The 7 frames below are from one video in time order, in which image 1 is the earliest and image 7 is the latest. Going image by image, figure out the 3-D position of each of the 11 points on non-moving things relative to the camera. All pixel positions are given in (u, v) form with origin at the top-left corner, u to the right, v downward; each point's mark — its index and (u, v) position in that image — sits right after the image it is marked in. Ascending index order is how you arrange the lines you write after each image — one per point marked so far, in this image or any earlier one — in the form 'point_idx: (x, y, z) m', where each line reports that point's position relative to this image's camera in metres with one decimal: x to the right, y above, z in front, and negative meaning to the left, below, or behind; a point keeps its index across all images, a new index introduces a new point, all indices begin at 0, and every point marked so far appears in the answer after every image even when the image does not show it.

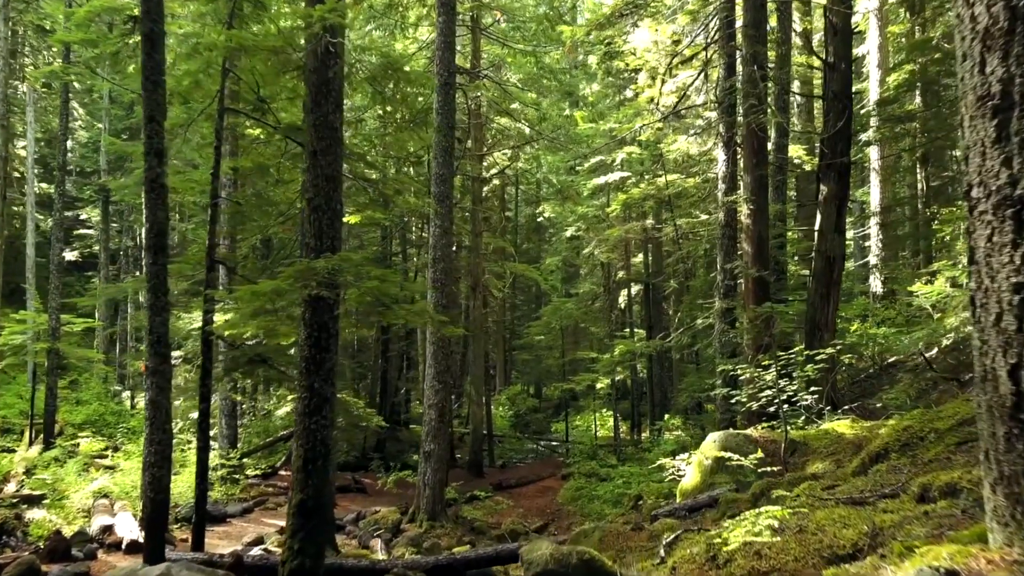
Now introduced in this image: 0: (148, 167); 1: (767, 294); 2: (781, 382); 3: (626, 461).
0: (-3.3, +1.1, +7.2) m
1: (+3.6, -0.1, +10.9) m
2: (+2.7, -0.9, +7.8) m
3: (+2.5, -3.8, +17.3) m
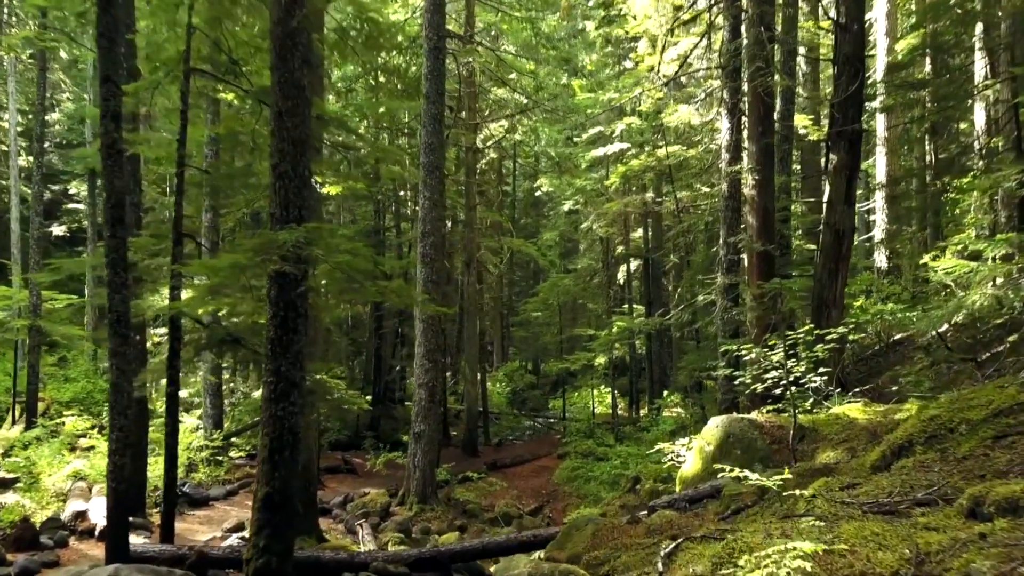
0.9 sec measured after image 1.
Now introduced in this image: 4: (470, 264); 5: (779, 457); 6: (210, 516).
0: (-3.4, +1.3, +6.6) m
1: (+3.4, +0.2, +10.4) m
2: (+2.6, -0.7, +7.3) m
3: (+2.4, -3.3, +16.9) m
4: (-1.0, +0.5, +18.6) m
5: (+2.2, -1.4, +6.6) m
6: (-4.2, -3.2, +10.9) m
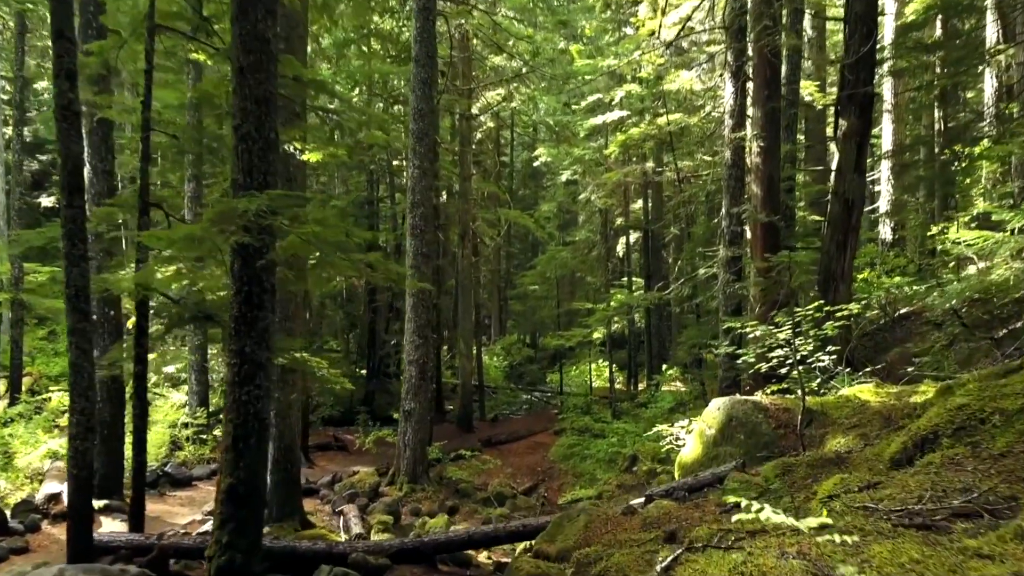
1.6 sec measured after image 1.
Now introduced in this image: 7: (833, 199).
0: (-3.5, +1.5, +6.1) m
1: (+3.4, +0.6, +9.9) m
2: (+2.5, -0.5, +6.9) m
3: (+2.3, -2.7, +16.6) m
4: (-1.1, +1.2, +18.1) m
5: (+2.1, -1.2, +6.2) m
6: (-4.3, -2.8, +10.5) m
7: (+3.9, +1.1, +9.5) m
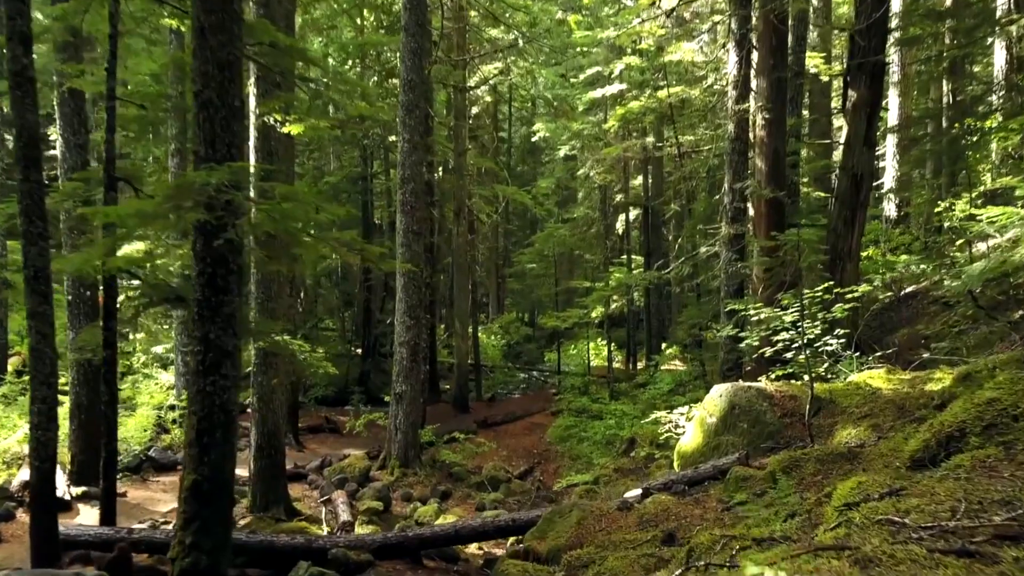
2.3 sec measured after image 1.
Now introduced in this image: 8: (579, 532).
0: (-3.6, +1.7, +5.7) m
1: (+3.3, +0.8, +9.5) m
2: (+2.4, -0.3, +6.5) m
3: (+2.2, -2.2, +16.2) m
4: (-1.2, +1.7, +17.6) m
5: (+2.1, -1.1, +5.8) m
6: (-4.4, -2.5, +10.2) m
7: (+3.8, +1.3, +9.1) m
8: (+0.4, -1.6, +5.0) m
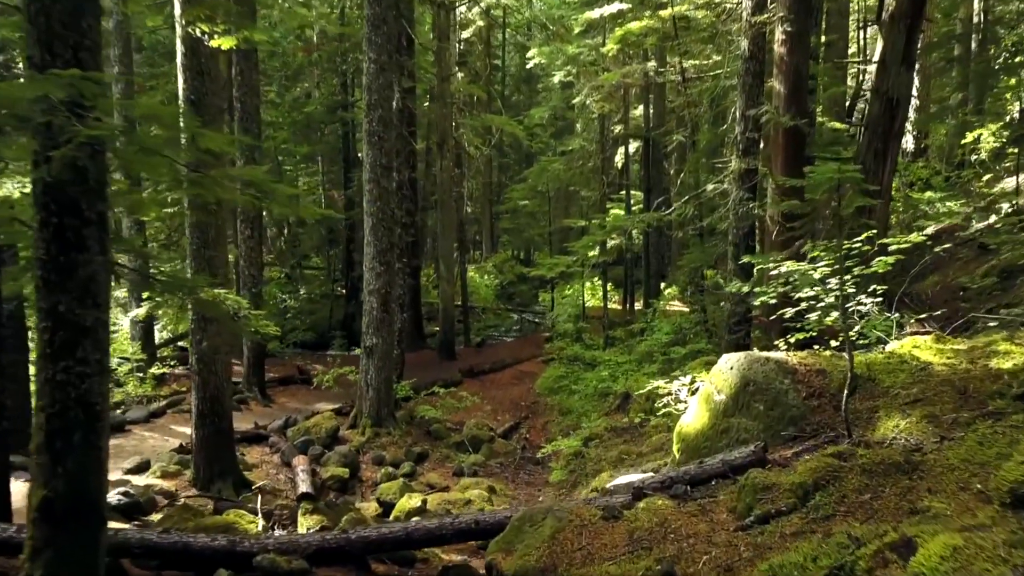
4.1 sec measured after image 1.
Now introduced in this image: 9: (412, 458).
0: (-3.8, +1.9, +4.3) m
1: (+3.0, +1.4, +8.2) m
2: (+2.2, 0.0, +5.3) m
3: (+2.0, -1.1, +15.2) m
4: (-1.4, +2.9, +16.3) m
5: (+1.8, -0.8, +4.7) m
6: (-4.6, -1.9, +9.2) m
7: (+3.6, +1.9, +7.8) m
8: (+0.2, -1.3, +4.0) m
9: (-1.2, -2.1, +9.7) m
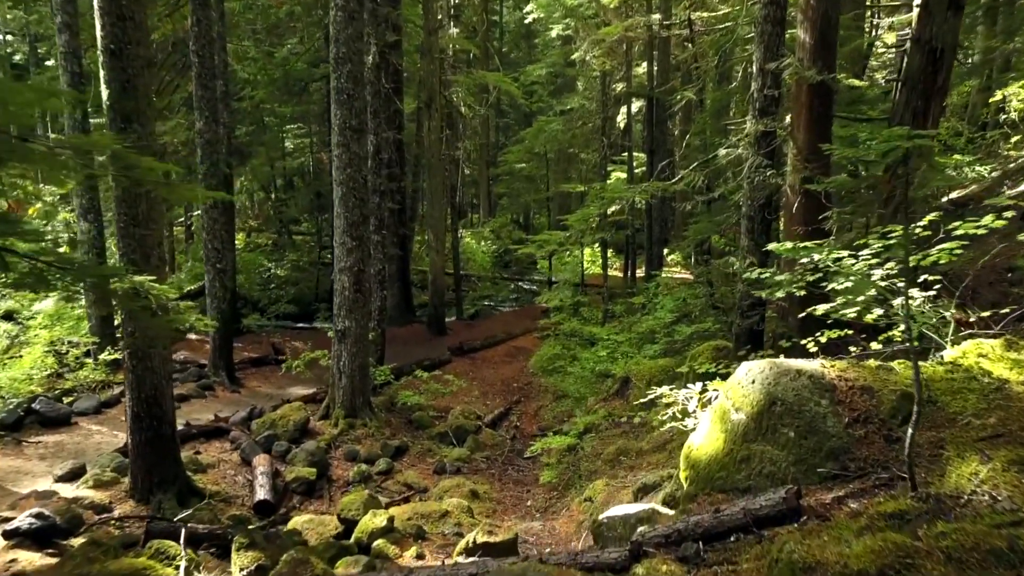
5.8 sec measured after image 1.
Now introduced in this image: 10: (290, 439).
0: (-4.0, +1.9, +3.2) m
1: (+2.9, +1.6, +7.1) m
2: (+2.0, +0.1, +4.3) m
3: (+1.8, -0.6, +14.2) m
4: (-1.5, +3.5, +15.1) m
5: (+1.7, -0.8, +3.7) m
6: (-4.7, -1.6, +8.3) m
7: (+3.4, +2.0, +6.7) m
8: (0.0, -1.4, +3.0) m
9: (-1.4, -1.8, +8.8) m
10: (-2.5, -1.7, +8.7) m
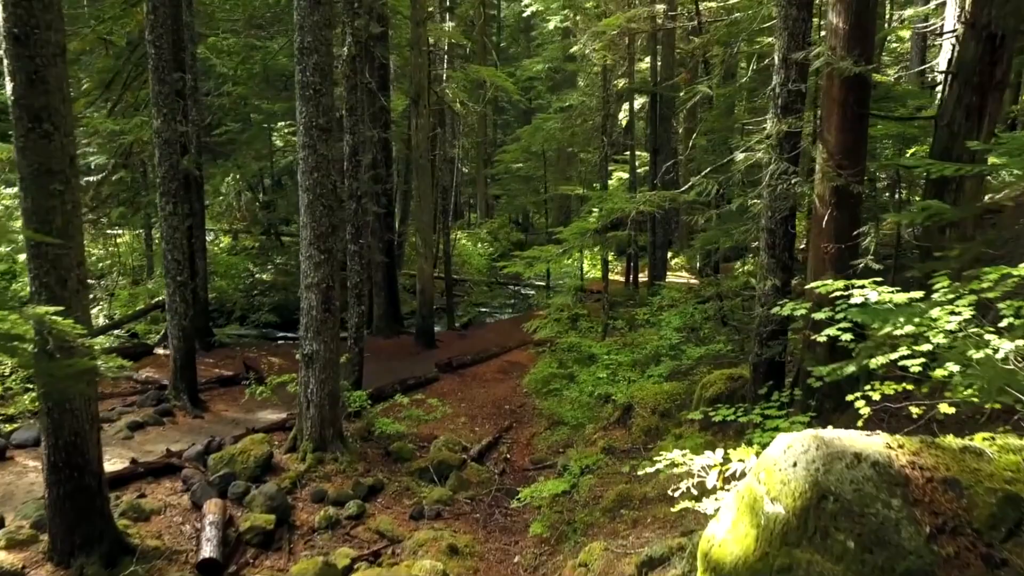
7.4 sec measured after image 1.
0: (-4.1, +1.7, +2.2) m
1: (+2.8, +1.4, +6.1) m
2: (+1.9, -0.1, +3.3) m
3: (+1.7, -0.7, +13.2) m
4: (-1.6, +3.3, +14.1) m
5: (+1.5, -1.0, +2.7) m
6: (-4.9, -1.8, +7.3) m
7: (+3.3, +1.8, +5.7) m
8: (-0.1, -1.6, +2.1) m
9: (-1.5, -2.0, +7.8) m
10: (-2.6, -1.9, +7.8) m
